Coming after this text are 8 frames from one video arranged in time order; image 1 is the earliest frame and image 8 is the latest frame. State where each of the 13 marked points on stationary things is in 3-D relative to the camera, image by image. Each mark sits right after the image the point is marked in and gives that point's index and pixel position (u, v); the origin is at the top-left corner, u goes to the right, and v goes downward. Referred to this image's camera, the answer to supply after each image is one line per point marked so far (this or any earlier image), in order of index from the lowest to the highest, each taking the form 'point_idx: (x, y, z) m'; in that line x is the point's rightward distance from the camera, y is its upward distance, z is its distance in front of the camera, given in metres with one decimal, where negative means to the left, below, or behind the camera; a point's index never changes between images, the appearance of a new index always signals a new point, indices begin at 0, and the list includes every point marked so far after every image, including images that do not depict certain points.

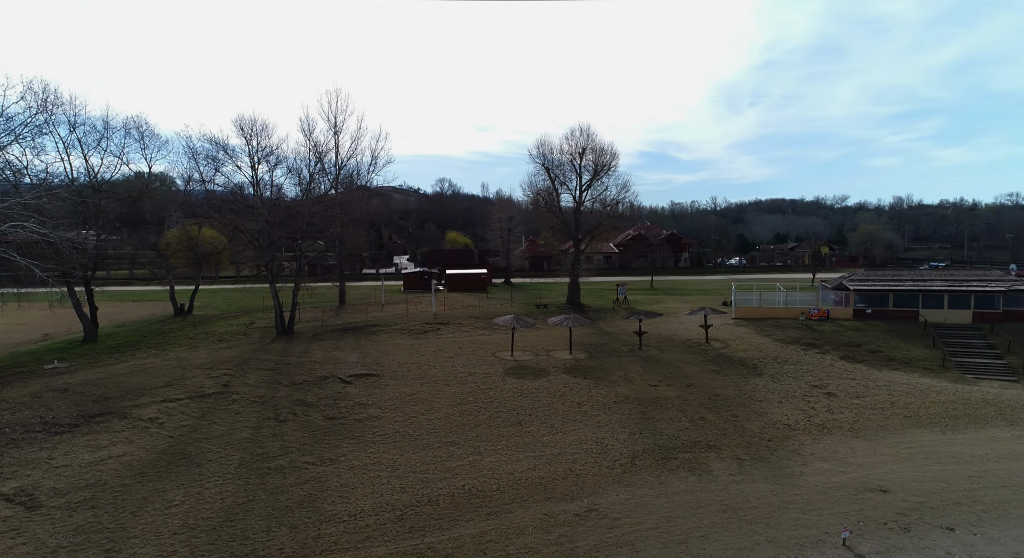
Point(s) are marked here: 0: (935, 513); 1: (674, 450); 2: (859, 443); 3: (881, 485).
0: (+12.8, -7.0, +15.6) m
1: (+5.9, -6.3, +19.2) m
2: (+12.5, -6.1, +19.5) m
3: (+12.0, -6.7, +16.9) m
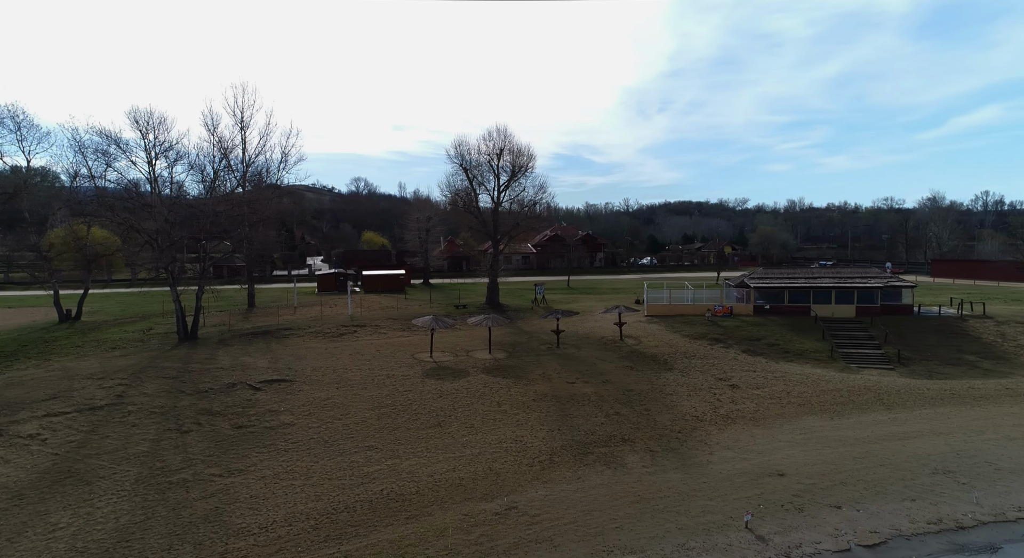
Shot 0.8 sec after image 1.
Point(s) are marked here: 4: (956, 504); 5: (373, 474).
0: (+10.2, -6.9, +16.8) m
1: (+2.9, -6.3, +19.7) m
2: (+9.5, -6.0, +20.7) m
3: (+9.3, -6.6, +18.1) m
4: (+13.7, -6.9, +16.0) m
5: (-4.7, -6.6, +17.7) m
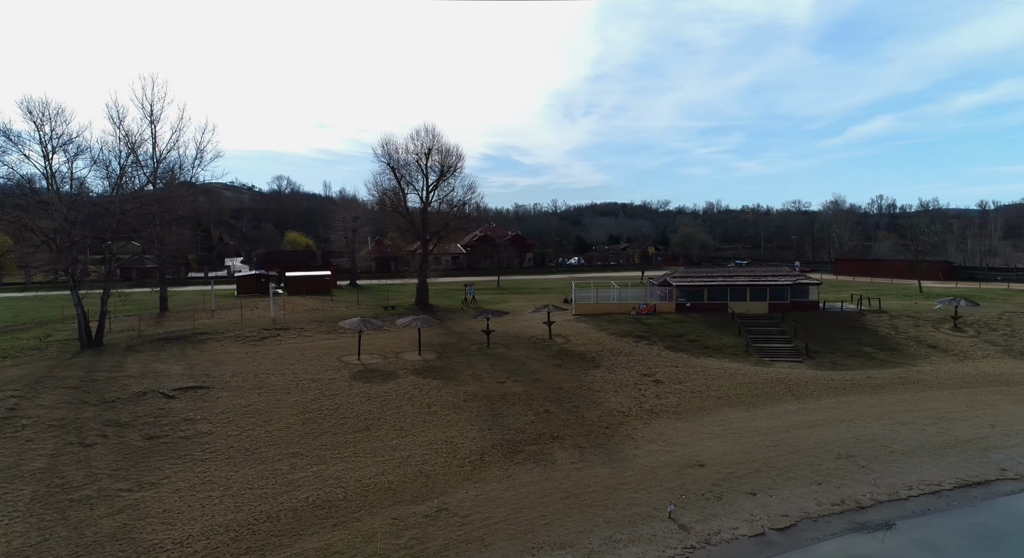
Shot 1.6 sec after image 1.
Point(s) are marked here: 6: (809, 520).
0: (+7.8, -6.8, +17.7) m
1: (+0.3, -6.3, +19.9) m
2: (+6.7, -6.0, +21.5) m
3: (+6.8, -6.6, +18.9) m
4: (+11.4, -6.8, +17.2) m
5: (-7.1, -6.7, +17.2) m
6: (+9.2, -7.3, +15.8) m
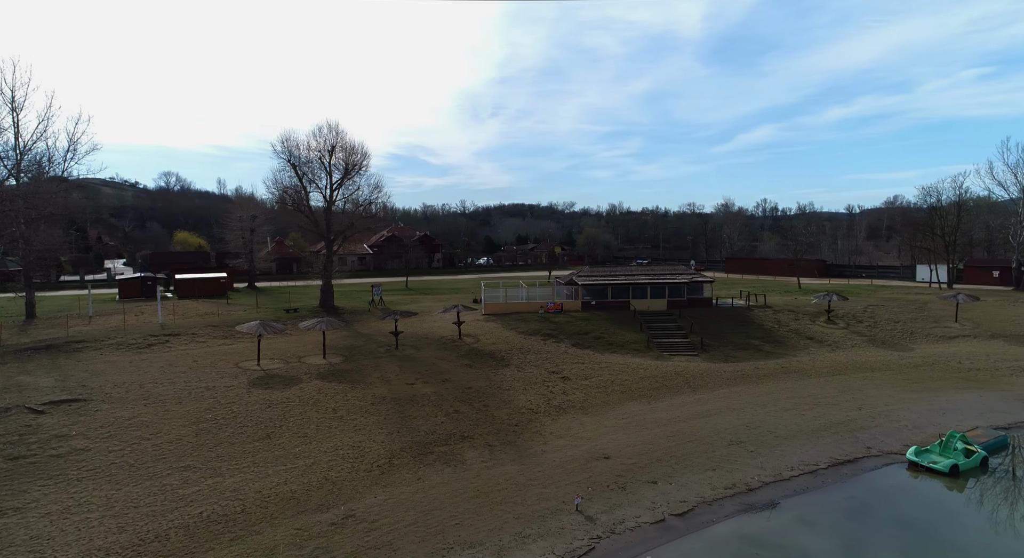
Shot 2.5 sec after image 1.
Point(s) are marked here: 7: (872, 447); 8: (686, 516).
0: (+4.7, -6.8, +18.5) m
1: (-3.1, -6.3, +19.8) m
2: (+3.1, -5.9, +22.1) m
3: (+3.5, -6.5, +19.5) m
4: (+8.2, -6.7, +18.4) m
5: (-10.1, -6.8, +16.2) m
6: (+6.3, -7.2, +16.7) m
7: (+13.2, -6.2, +19.4) m
8: (+5.6, -7.4, +16.2) m
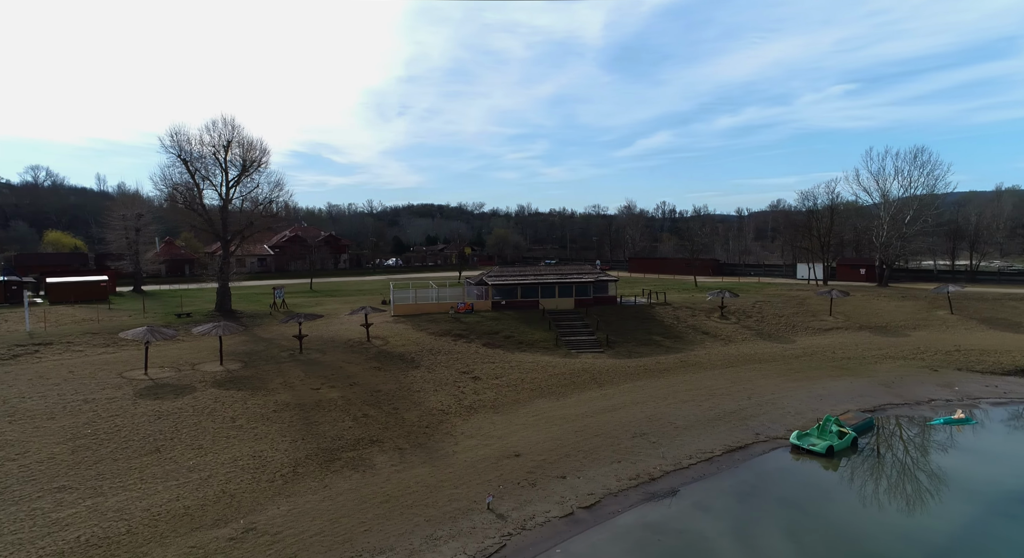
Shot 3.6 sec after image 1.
0: (+1.4, -6.8, +18.8) m
1: (-6.4, -6.4, +19.3) m
2: (-0.5, -5.9, +22.3) m
3: (+0.1, -6.5, +19.7) m
4: (+5.0, -6.7, +19.2) m
5: (-12.9, -6.9, +14.9) m
6: (+3.3, -7.2, +17.3) m
7: (+9.8, -6.1, +20.7) m
8: (+2.6, -7.3, +16.7) m
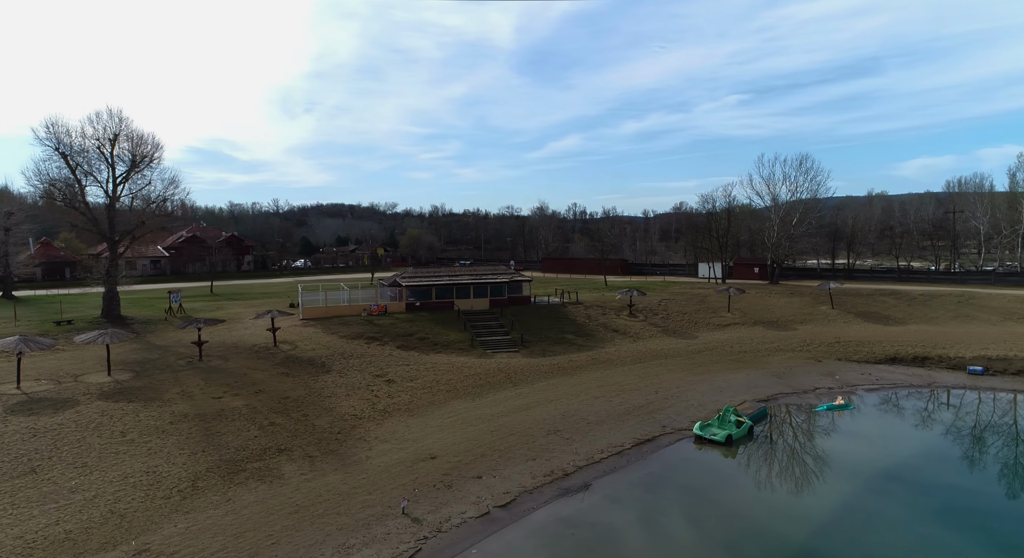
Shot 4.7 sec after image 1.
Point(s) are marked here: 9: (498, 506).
0: (-1.6, -6.8, +18.8) m
1: (-9.5, -6.5, +18.4) m
2: (-4.0, -6.0, +22.0) m
3: (-3.0, -6.6, +19.6) m
4: (+1.9, -6.7, +19.6) m
5: (-15.5, -7.0, +13.3) m
6: (+0.4, -7.2, +17.5) m
7: (+6.5, -6.1, +21.7) m
8: (-0.2, -7.3, +16.9) m
9: (-0.5, -7.3, +16.9) m
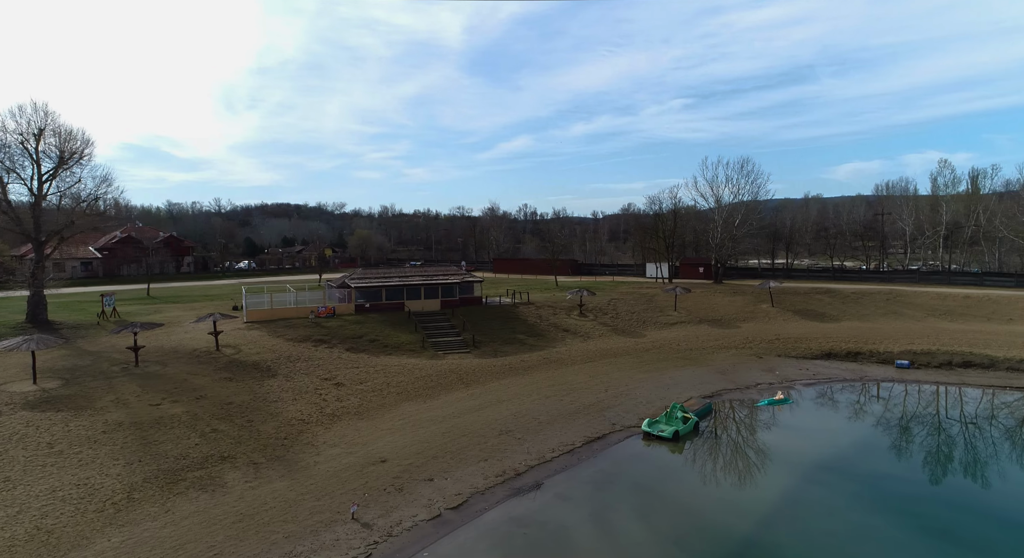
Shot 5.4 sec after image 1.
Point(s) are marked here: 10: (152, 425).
0: (-3.4, -6.8, +18.7) m
1: (-11.2, -6.5, +17.7) m
2: (-5.9, -6.0, +21.7) m
3: (-4.8, -6.6, +19.3) m
4: (+0.1, -6.7, +19.7) m
5: (-16.8, -7.1, +12.3) m
6: (-1.3, -7.2, +17.5) m
7: (+4.5, -6.1, +22.0) m
8: (-1.8, -7.4, +16.8) m
9: (-2.2, -7.4, +16.8) m
10: (-13.5, -5.6, +19.9) m
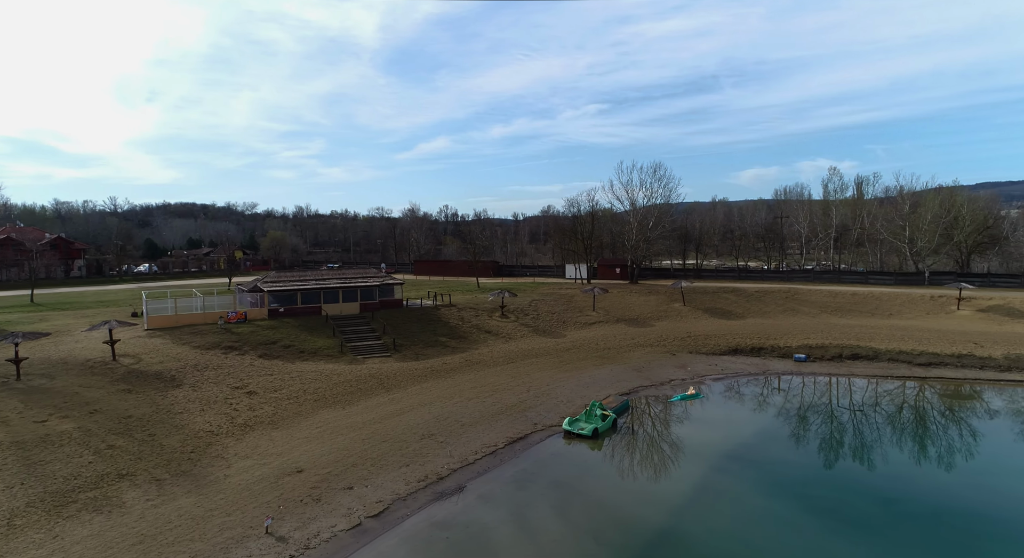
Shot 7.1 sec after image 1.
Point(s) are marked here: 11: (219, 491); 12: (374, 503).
0: (-6.2, -6.9, +18.2) m
1: (-13.8, -6.7, +16.4) m
2: (-9.0, -6.2, +21.0) m
3: (-7.7, -6.7, +18.7) m
4: (-2.8, -6.8, +19.5) m
5: (-18.9, -7.3, +10.5) m
6: (-4.0, -7.3, +17.2) m
7: (+1.3, -6.1, +22.3) m
8: (-4.4, -7.4, +16.5) m
9: (-4.7, -7.5, +16.4) m
10: (-16.3, -5.8, +18.4) m
11: (-9.7, -7.0, +17.3) m
12: (-4.8, -7.3, +17.0) m
